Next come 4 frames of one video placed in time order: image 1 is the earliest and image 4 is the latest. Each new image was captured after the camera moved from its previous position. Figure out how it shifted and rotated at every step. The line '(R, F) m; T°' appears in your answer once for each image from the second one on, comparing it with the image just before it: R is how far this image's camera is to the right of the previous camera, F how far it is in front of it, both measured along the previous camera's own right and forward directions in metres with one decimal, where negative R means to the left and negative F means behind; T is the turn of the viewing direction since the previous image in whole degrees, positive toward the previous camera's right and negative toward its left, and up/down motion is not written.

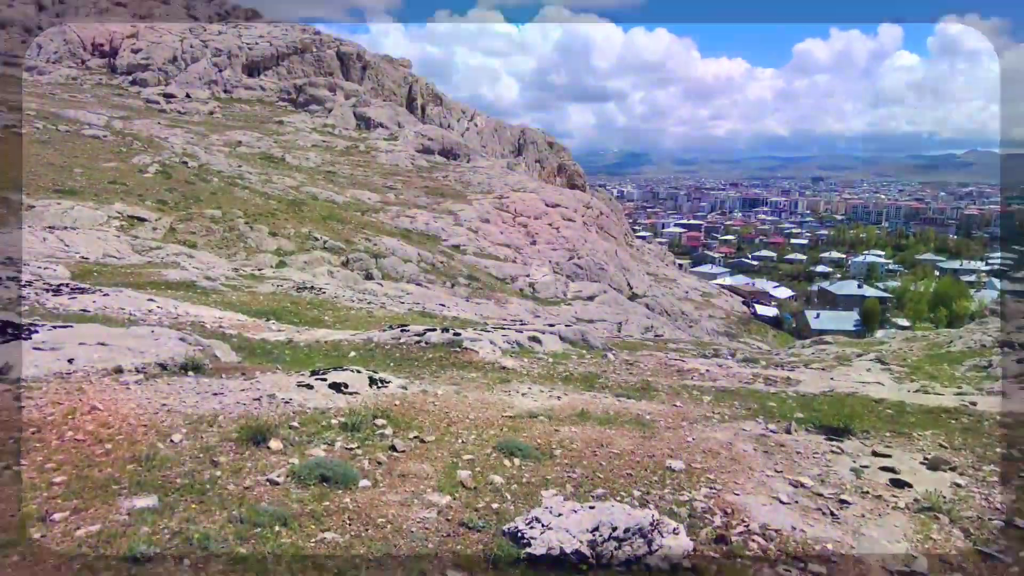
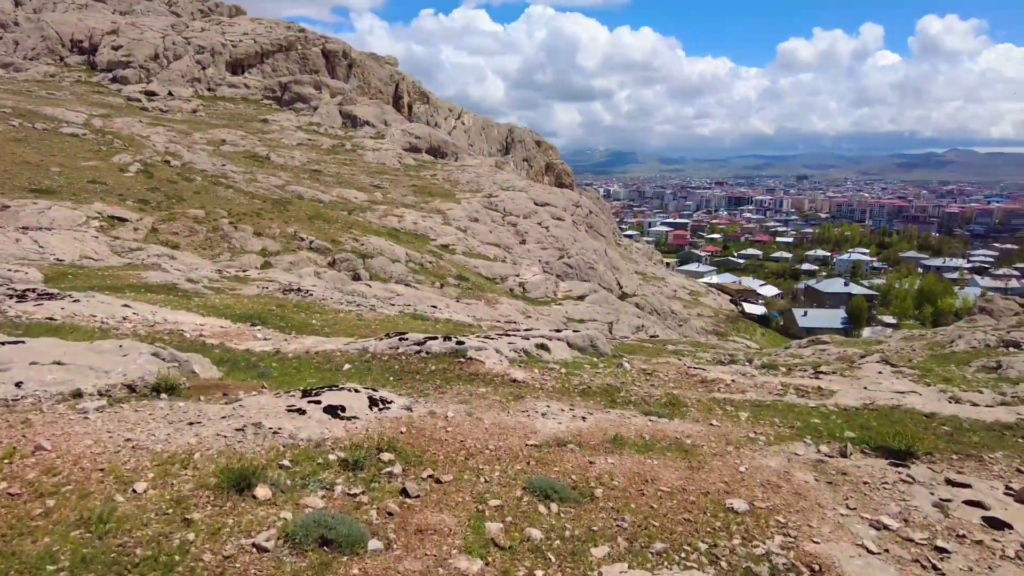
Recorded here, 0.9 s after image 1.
(-0.5, +1.5) m; +1°
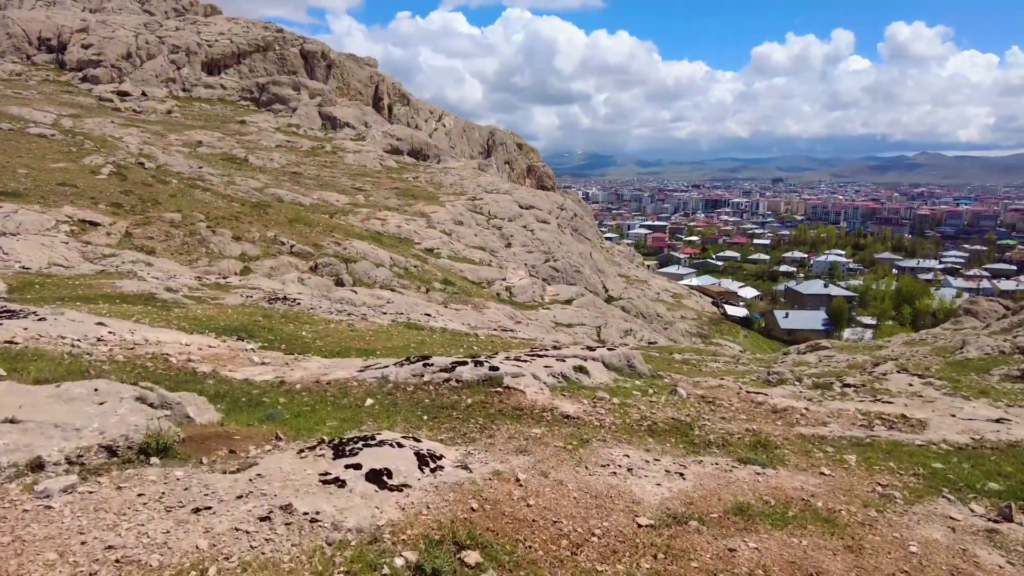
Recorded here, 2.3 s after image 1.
(-1.4, +2.2) m; +2°
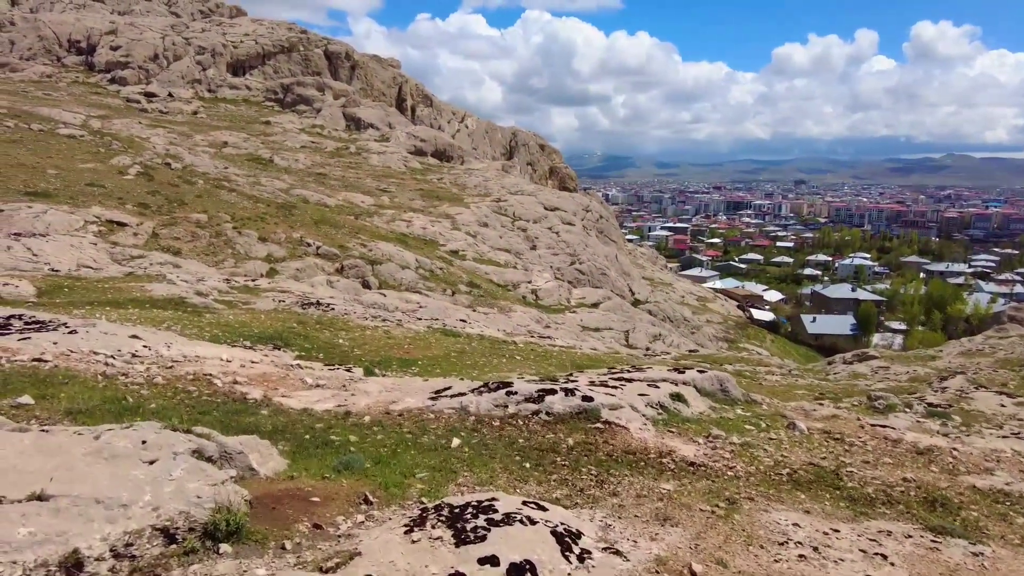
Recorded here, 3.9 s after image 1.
(-1.5, +2.0) m; -2°
